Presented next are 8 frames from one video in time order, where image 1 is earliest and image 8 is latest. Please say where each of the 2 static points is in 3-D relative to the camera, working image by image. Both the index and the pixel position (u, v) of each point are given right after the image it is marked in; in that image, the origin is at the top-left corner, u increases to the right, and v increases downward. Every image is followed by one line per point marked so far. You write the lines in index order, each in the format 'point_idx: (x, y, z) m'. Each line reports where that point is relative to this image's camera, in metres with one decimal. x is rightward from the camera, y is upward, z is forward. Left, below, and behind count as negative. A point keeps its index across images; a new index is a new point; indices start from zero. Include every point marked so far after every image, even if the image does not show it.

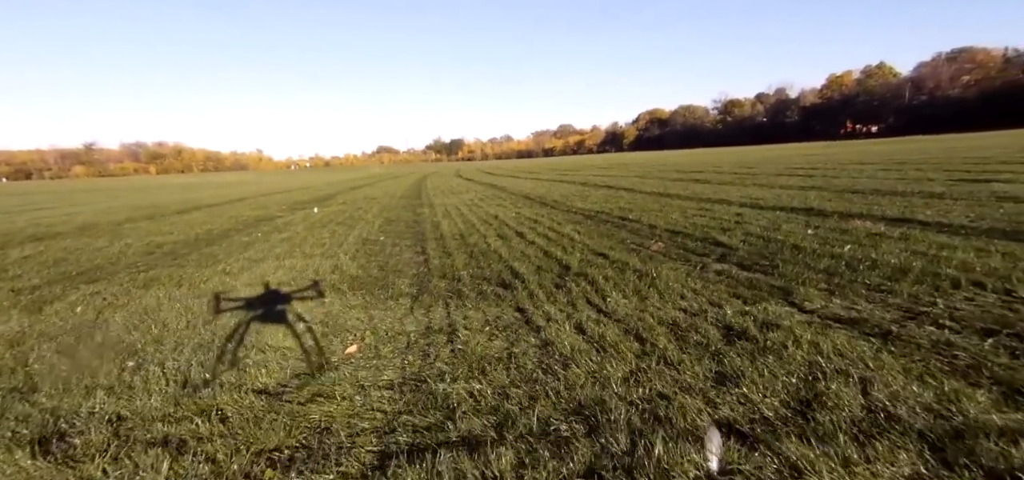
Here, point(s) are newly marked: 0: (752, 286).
0: (+1.8, -0.3, +3.3) m
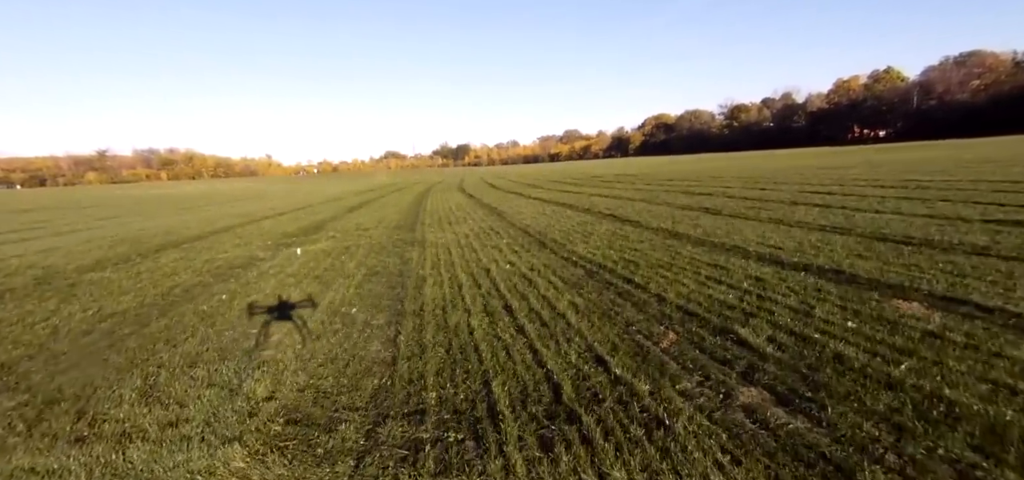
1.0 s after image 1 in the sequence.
0: (+1.6, -1.2, +2.5) m
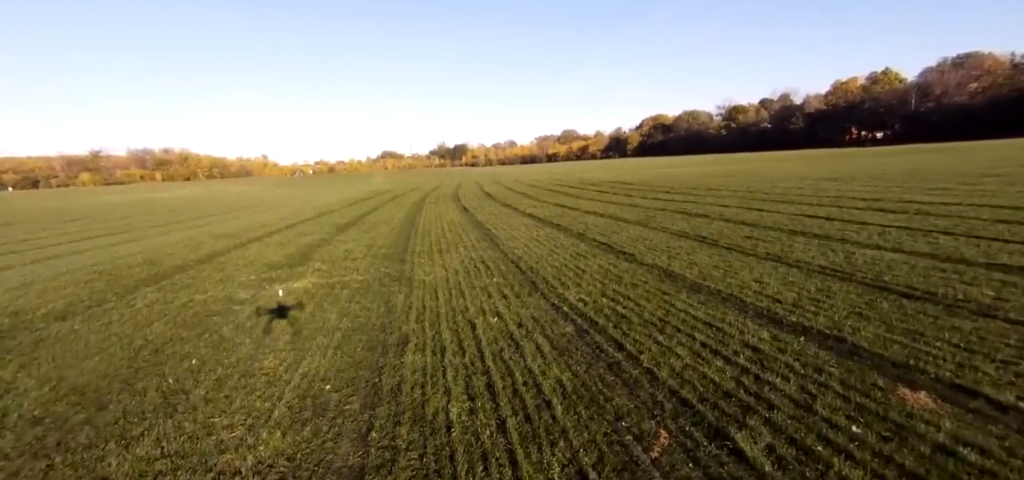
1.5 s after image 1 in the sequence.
0: (+1.4, -2.0, +2.2) m
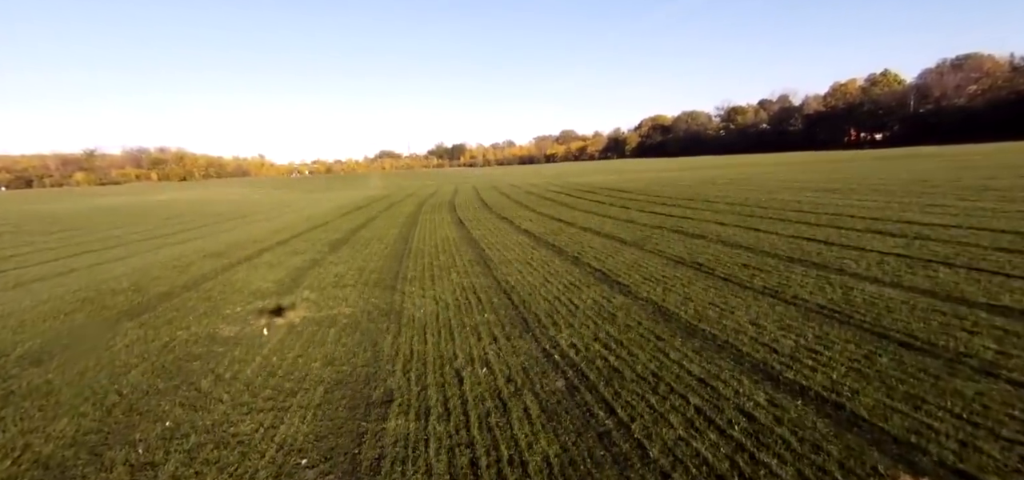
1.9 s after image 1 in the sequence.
0: (+1.2, -2.8, +2.0) m
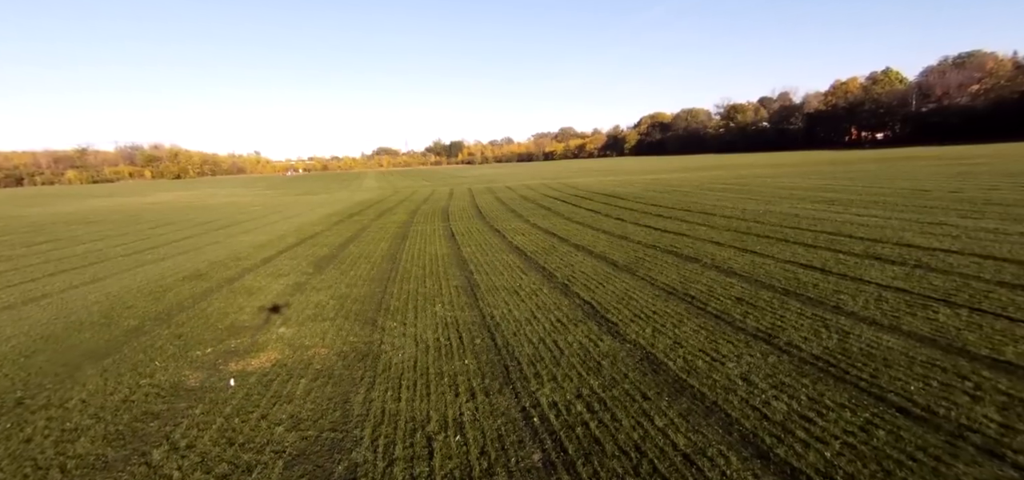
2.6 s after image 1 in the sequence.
0: (+0.9, -3.7, +1.6) m
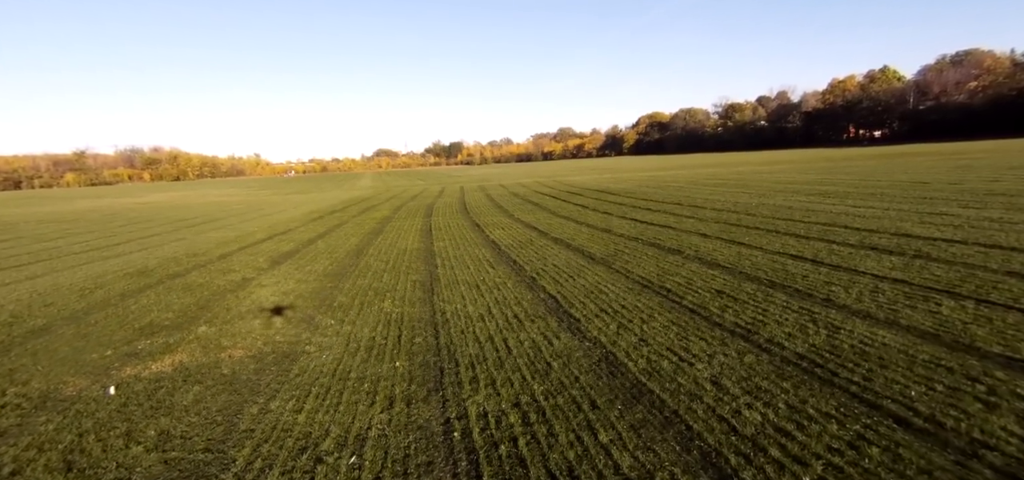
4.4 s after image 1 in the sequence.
0: (-0.2, -3.4, +0.3) m
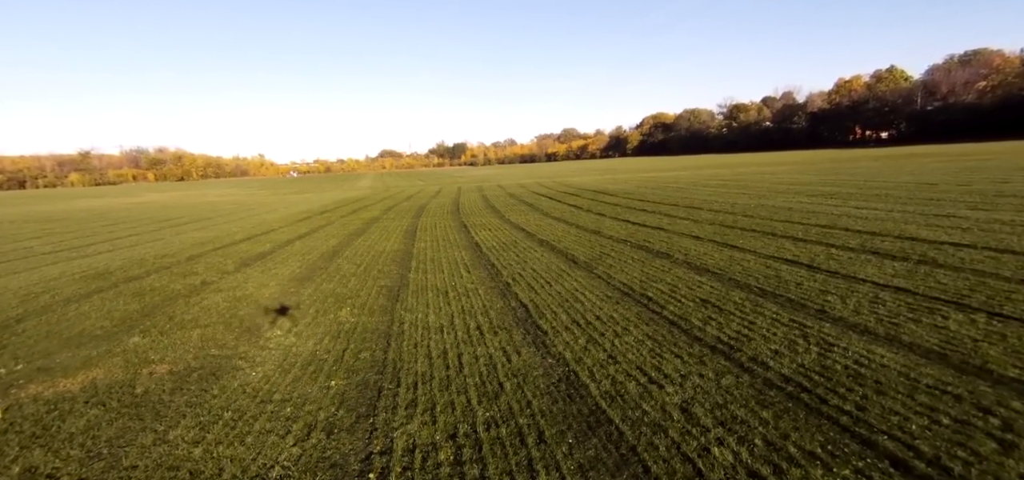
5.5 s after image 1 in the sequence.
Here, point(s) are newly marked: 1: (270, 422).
0: (-1.1, -3.5, -0.6) m
1: (-3.3, -2.4, +6.2) m
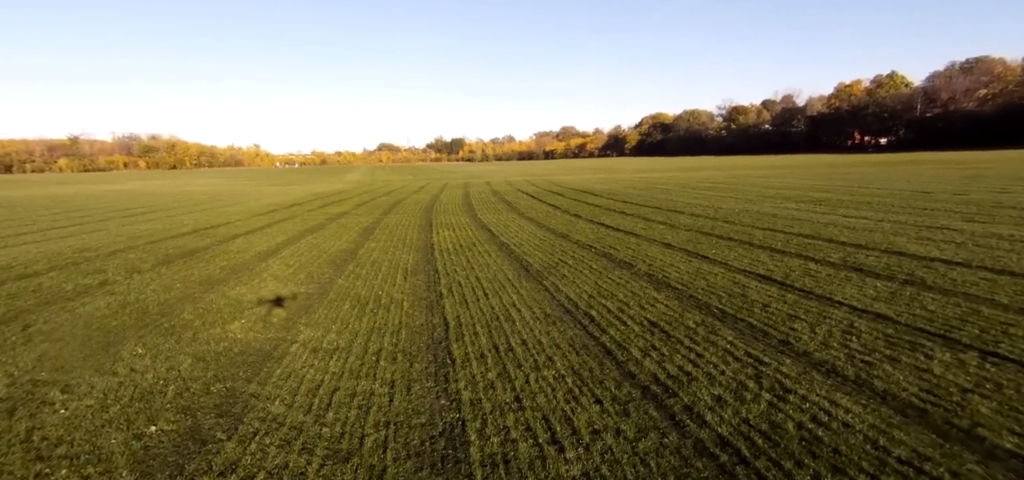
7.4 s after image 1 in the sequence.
0: (-2.7, -3.7, -2.1) m
1: (-4.9, -2.5, +4.7) m
